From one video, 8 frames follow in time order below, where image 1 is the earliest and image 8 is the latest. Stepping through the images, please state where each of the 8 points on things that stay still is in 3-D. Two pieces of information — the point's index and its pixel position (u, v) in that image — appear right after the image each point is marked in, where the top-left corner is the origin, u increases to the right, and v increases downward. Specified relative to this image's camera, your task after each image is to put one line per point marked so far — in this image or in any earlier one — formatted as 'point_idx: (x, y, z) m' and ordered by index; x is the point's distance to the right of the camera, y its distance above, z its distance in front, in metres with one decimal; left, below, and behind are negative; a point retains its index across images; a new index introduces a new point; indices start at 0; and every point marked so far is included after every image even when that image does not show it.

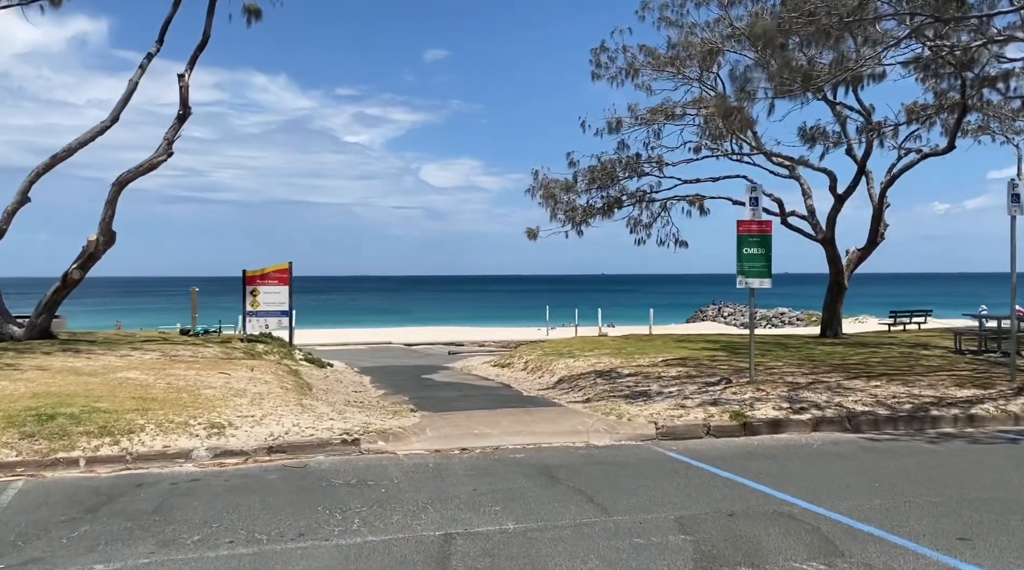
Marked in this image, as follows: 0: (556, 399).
0: (+0.7, -1.8, +13.8) m
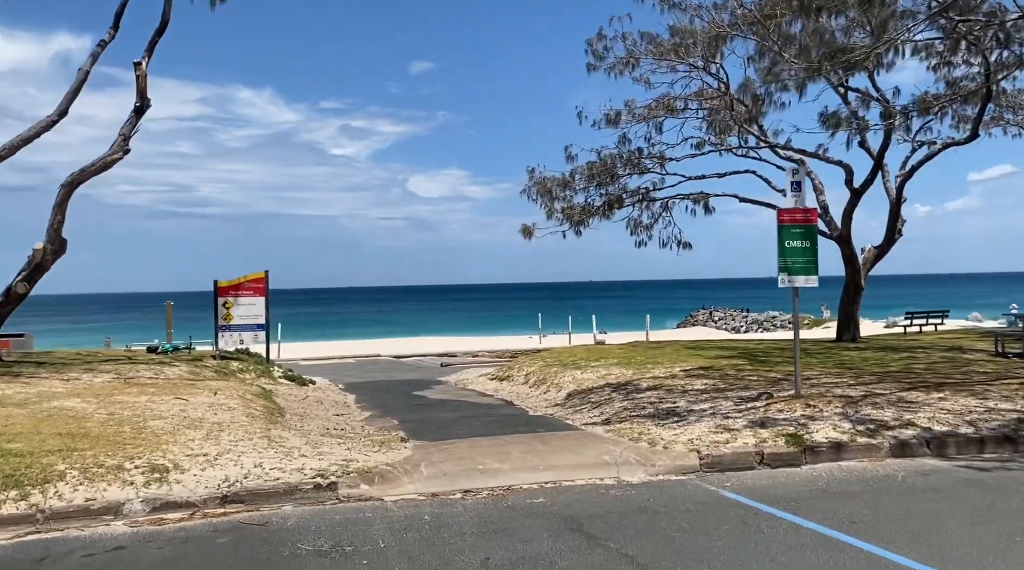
0: (+0.8, -1.8, +11.9) m
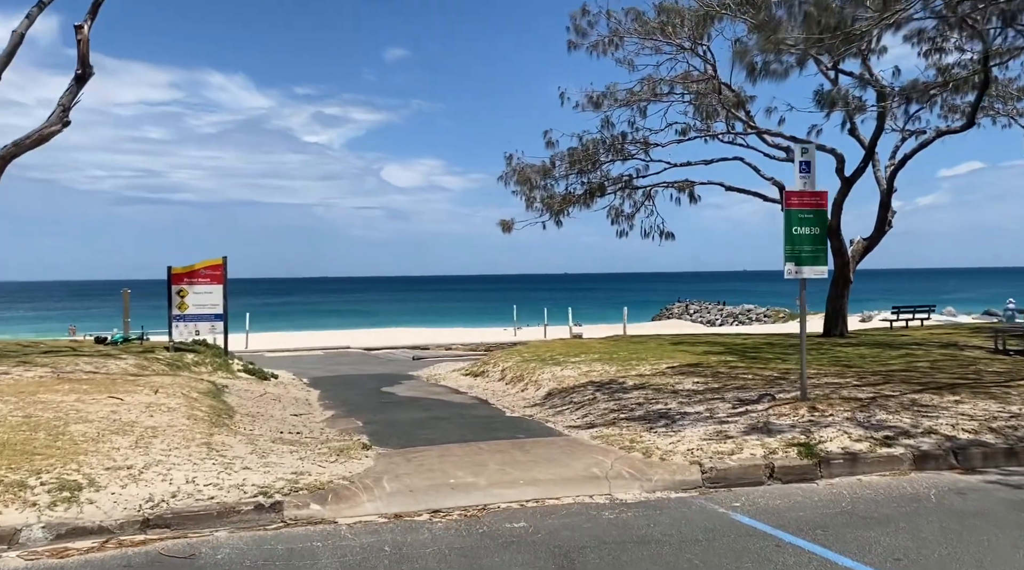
0: (+0.5, -1.7, +10.8) m
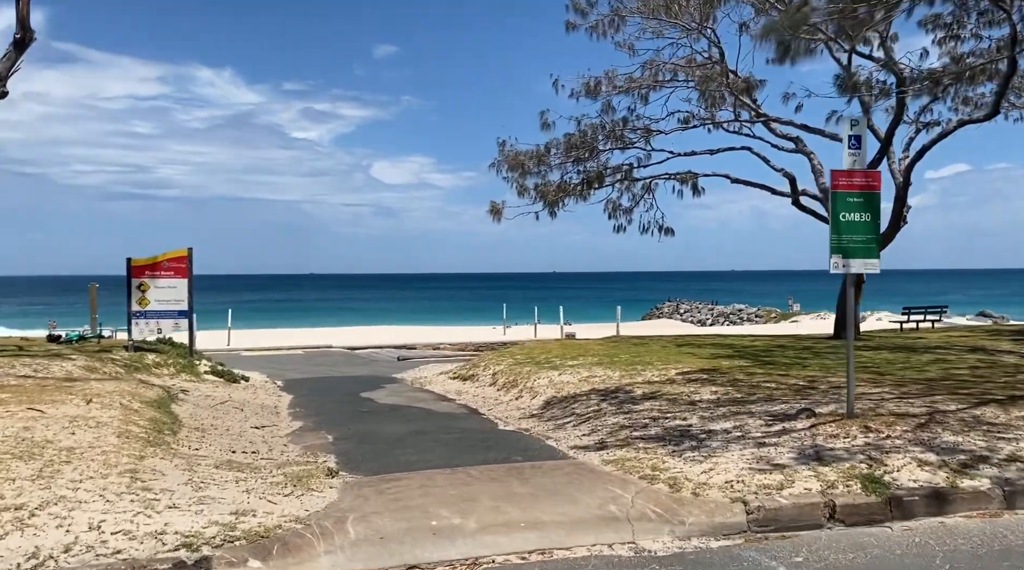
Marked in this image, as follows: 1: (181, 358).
0: (+0.4, -1.6, +9.2) m
1: (-6.7, -1.5, +18.1) m
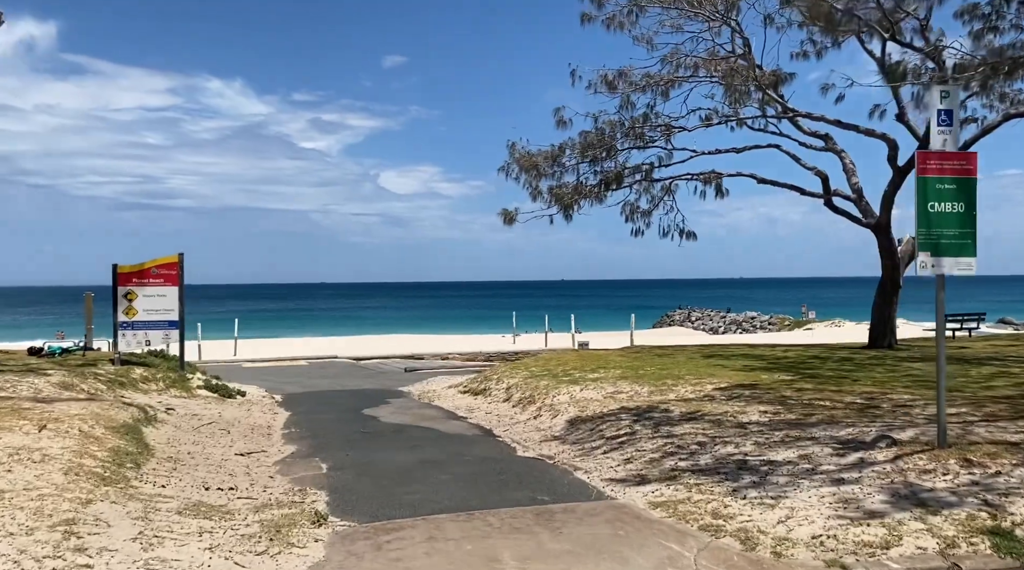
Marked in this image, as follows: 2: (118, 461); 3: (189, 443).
0: (+0.6, -1.7, +7.8) m
1: (-6.4, -1.6, +16.7) m
2: (-3.3, -1.5, +7.5) m
3: (-3.6, -1.7, +9.8) m
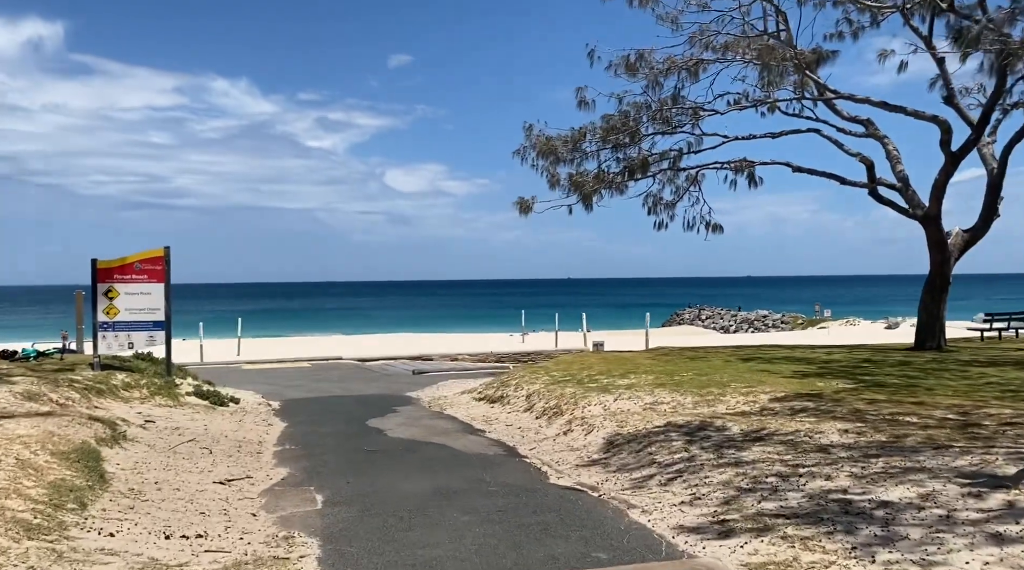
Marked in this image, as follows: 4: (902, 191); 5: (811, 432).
0: (+0.9, -1.6, +6.3) m
1: (-6.1, -1.6, +15.2) m
2: (-3.0, -1.4, +6.0) m
3: (-3.3, -1.7, +8.3) m
4: (+8.7, +2.1, +19.9) m
5: (+2.8, -1.4, +8.5) m
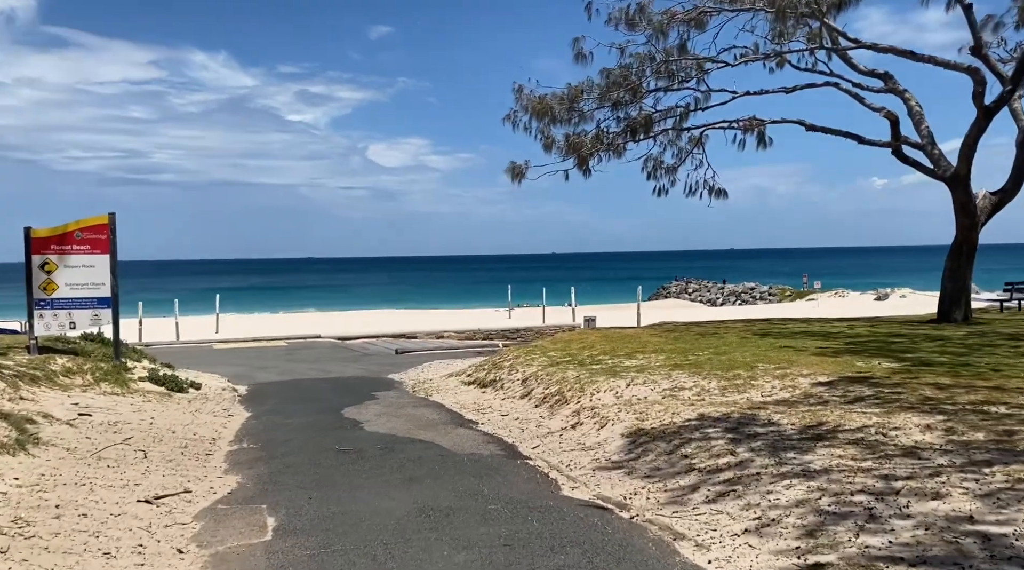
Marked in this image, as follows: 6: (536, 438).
0: (+1.0, -1.4, +4.6) m
1: (-6.2, -1.1, +13.5) m
2: (-3.0, -1.3, +4.3) m
3: (-3.2, -1.4, +6.6) m
4: (+8.5, +2.7, +18.3) m
5: (+2.9, -1.1, +6.9) m
6: (+0.2, -1.5, +8.7) m
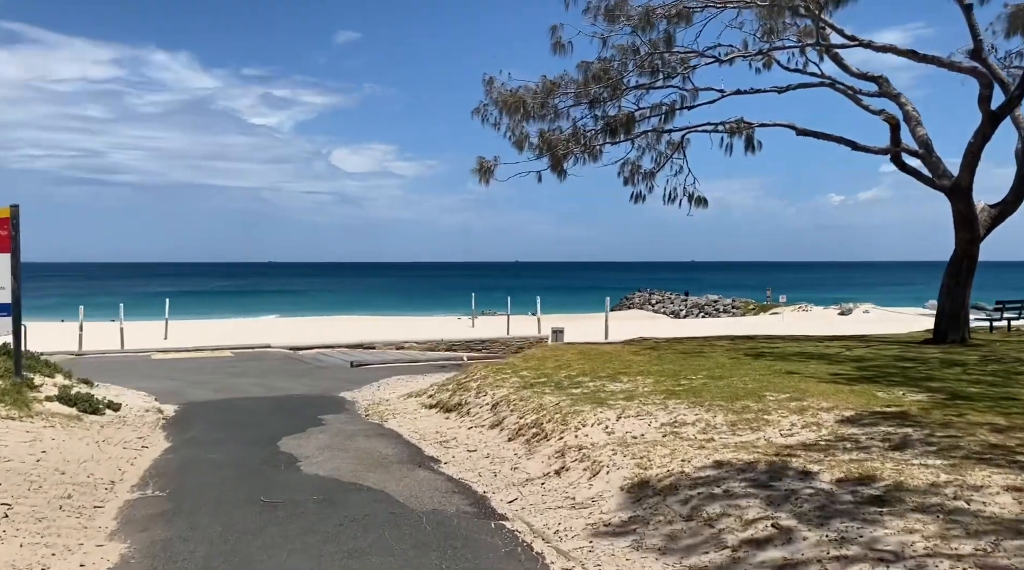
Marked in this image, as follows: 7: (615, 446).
0: (+0.9, -1.5, +3.0) m
1: (-6.6, -1.2, +11.6) m
2: (-3.0, -1.3, +2.5) m
3: (-3.4, -1.5, +4.8) m
4: (+7.9, +2.4, +17.0) m
5: (+2.7, -1.2, +5.4) m
6: (0.0, -1.6, +7.0) m
7: (+0.9, -1.4, +7.5) m
